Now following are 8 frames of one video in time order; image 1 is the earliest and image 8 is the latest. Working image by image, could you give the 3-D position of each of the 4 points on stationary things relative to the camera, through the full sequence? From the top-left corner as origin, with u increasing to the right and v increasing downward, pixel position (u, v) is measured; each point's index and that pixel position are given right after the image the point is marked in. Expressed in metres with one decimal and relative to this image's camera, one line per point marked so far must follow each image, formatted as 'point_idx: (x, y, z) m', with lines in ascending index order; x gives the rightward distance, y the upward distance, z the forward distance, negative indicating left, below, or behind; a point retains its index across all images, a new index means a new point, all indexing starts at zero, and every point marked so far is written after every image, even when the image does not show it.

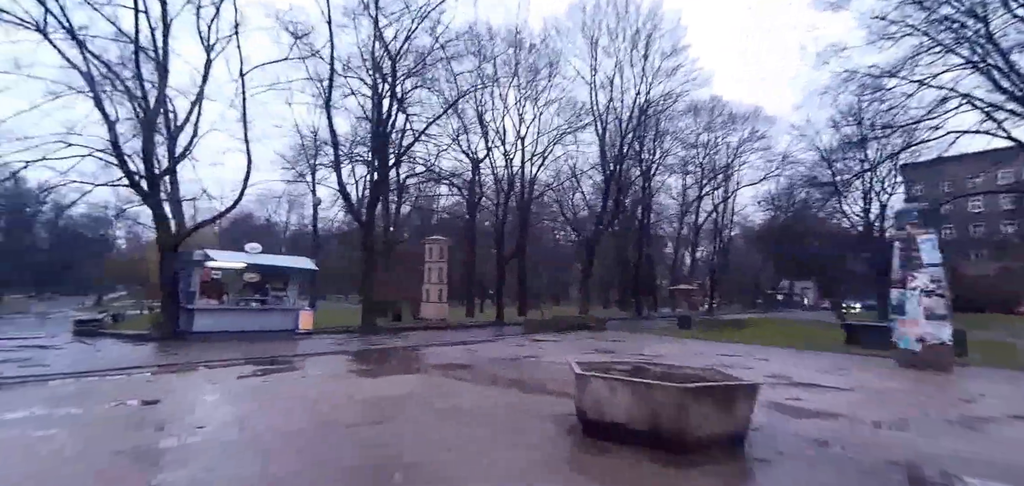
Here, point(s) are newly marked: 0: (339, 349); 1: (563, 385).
0: (-5.9, -3.7, +18.4) m
1: (+0.9, -2.4, +8.9) m
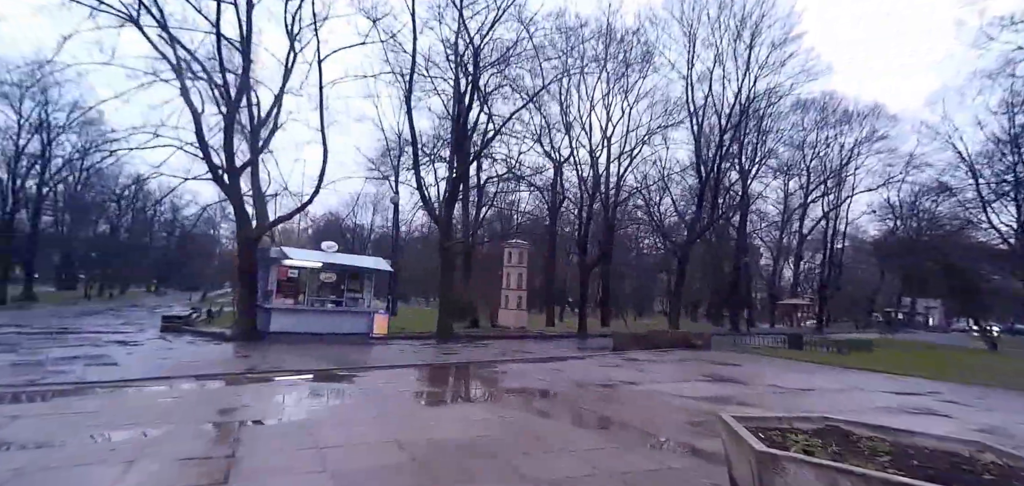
0: (-3.2, -3.7, +17.2) m
1: (+2.2, -2.4, +6.7) m
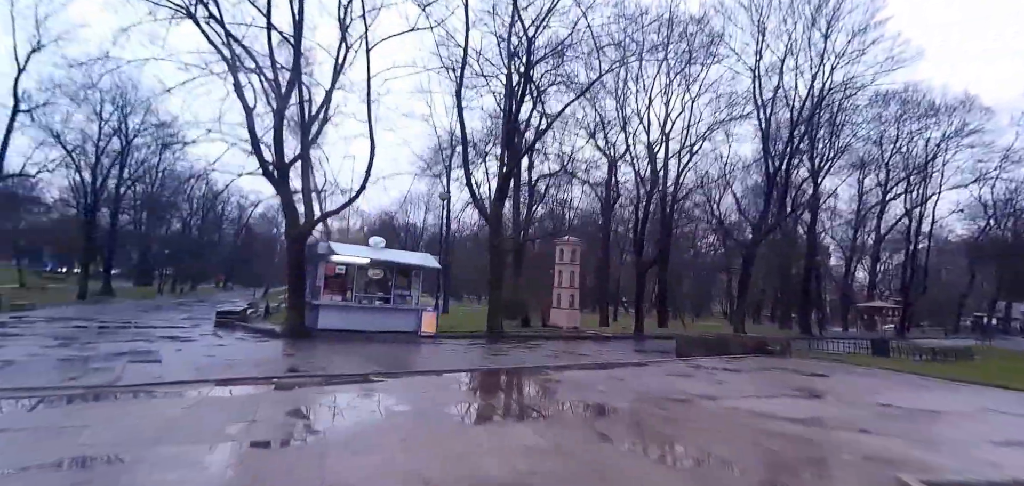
0: (-1.6, -3.5, +16.4) m
1: (+2.8, -2.2, +5.5) m
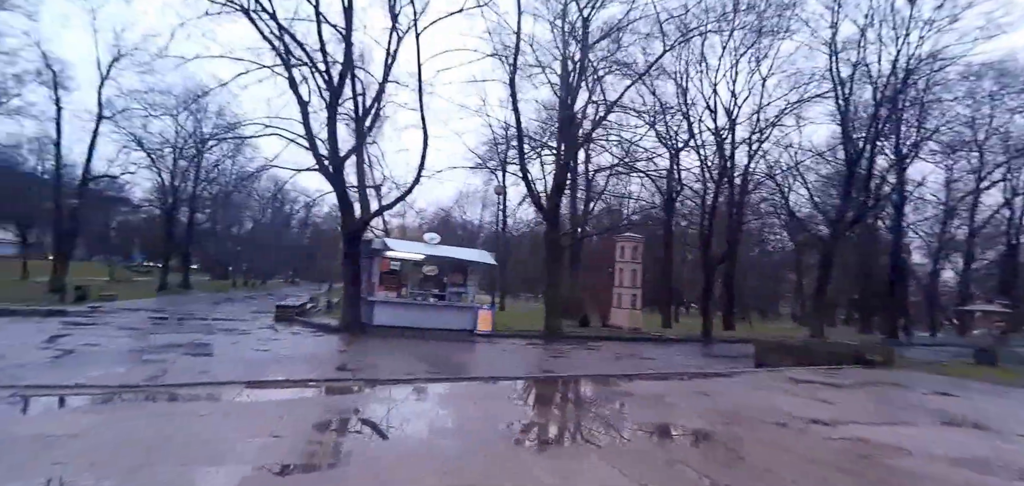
0: (+0.1, -3.4, +15.6) m
1: (+3.3, -2.2, +4.3) m
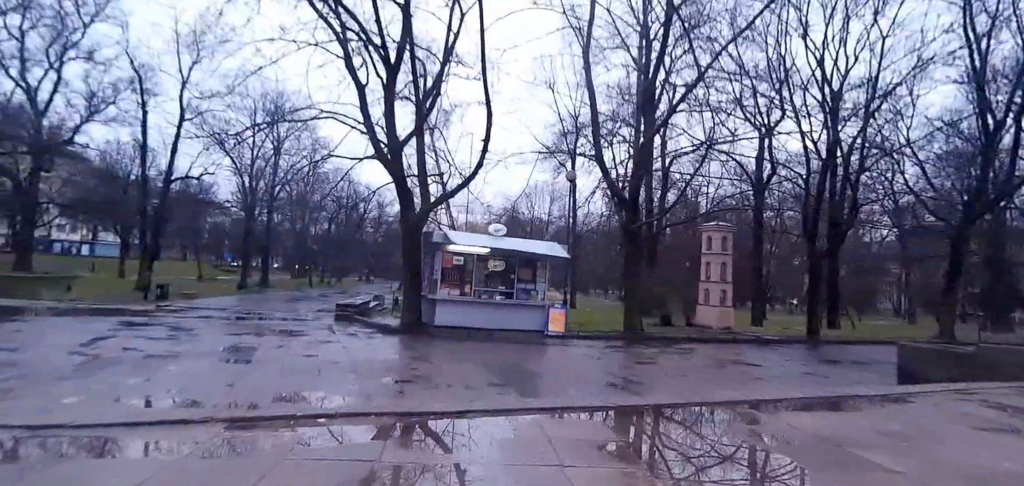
0: (+2.1, -3.1, +13.4) m
1: (+3.9, -1.9, +1.8) m
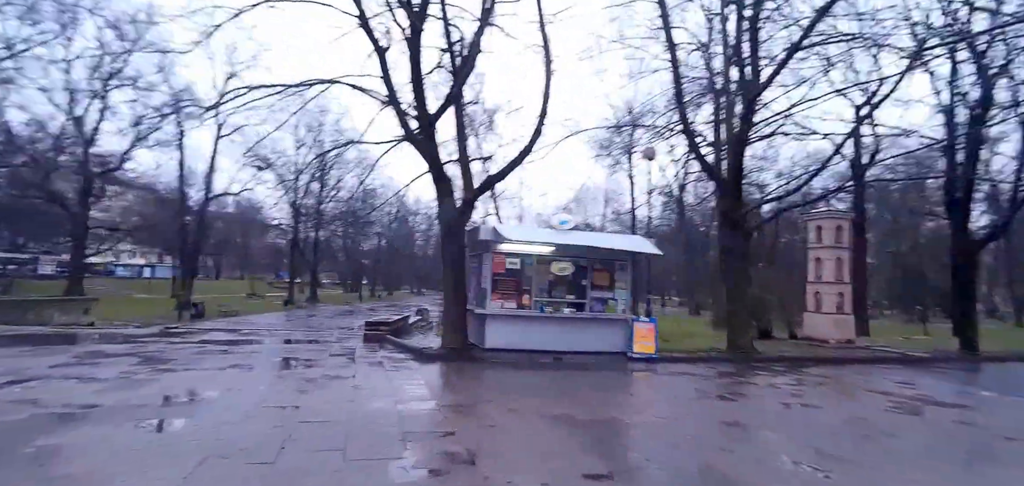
0: (+3.5, -2.8, +9.1) m
1: (+4.2, -1.4, -2.6) m
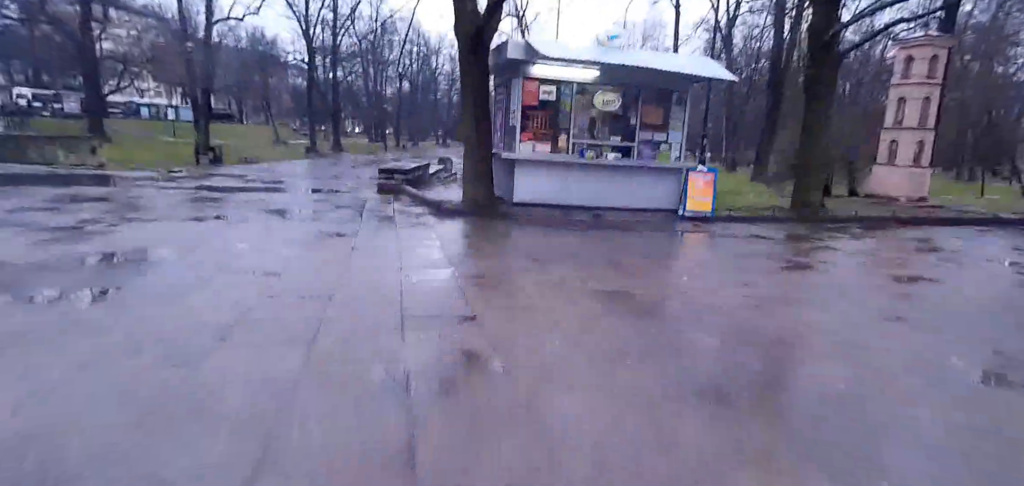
0: (+4.0, -0.6, +7.4) m
1: (+4.1, -2.3, -4.3) m
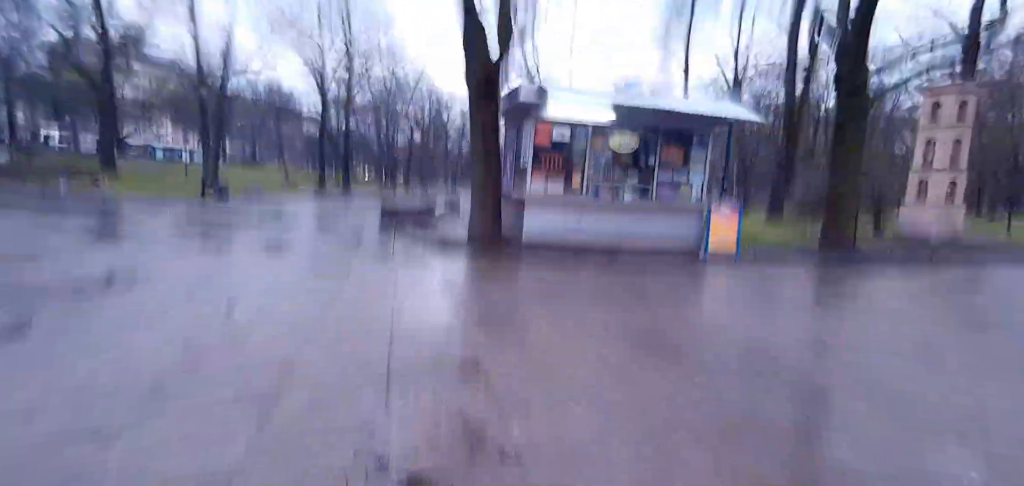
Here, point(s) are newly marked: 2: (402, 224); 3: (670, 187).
0: (+4.2, -1.1, +6.5) m
1: (+4.1, -1.9, -5.3) m
2: (-2.9, +0.5, +14.4) m
3: (+3.2, +1.1, +11.0) m
